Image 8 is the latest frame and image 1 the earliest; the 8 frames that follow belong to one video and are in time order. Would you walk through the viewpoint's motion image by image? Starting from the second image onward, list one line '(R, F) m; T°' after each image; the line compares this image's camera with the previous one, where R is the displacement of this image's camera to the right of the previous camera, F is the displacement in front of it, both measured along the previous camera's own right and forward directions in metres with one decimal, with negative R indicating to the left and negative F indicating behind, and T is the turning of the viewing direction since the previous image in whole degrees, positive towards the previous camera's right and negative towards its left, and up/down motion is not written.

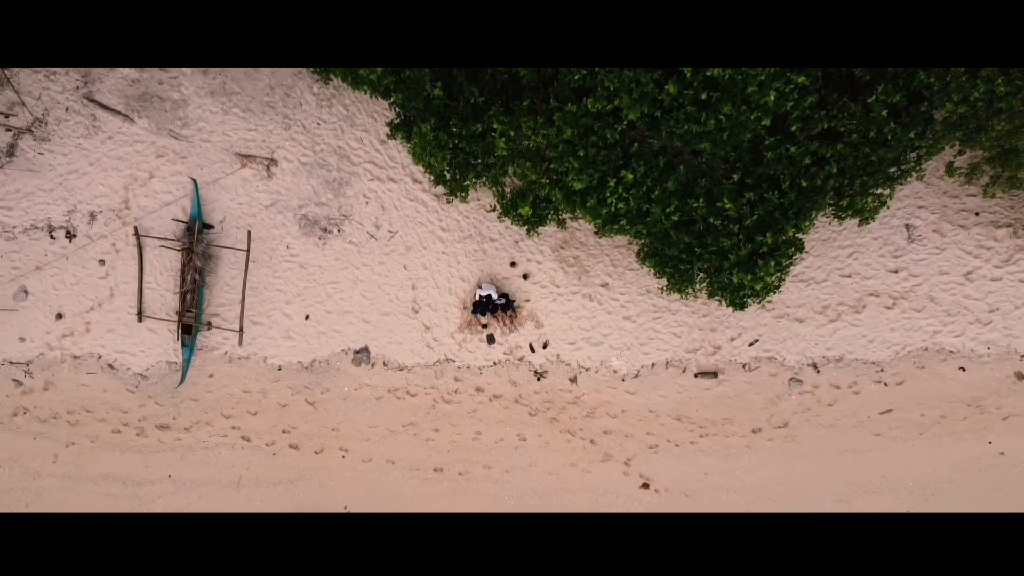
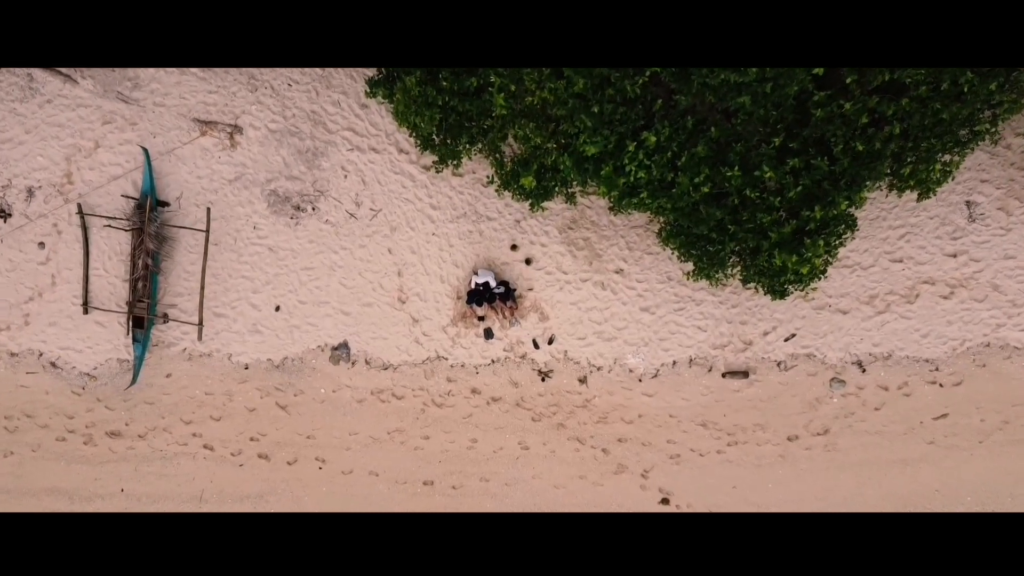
(0.0, +1.1) m; 0°
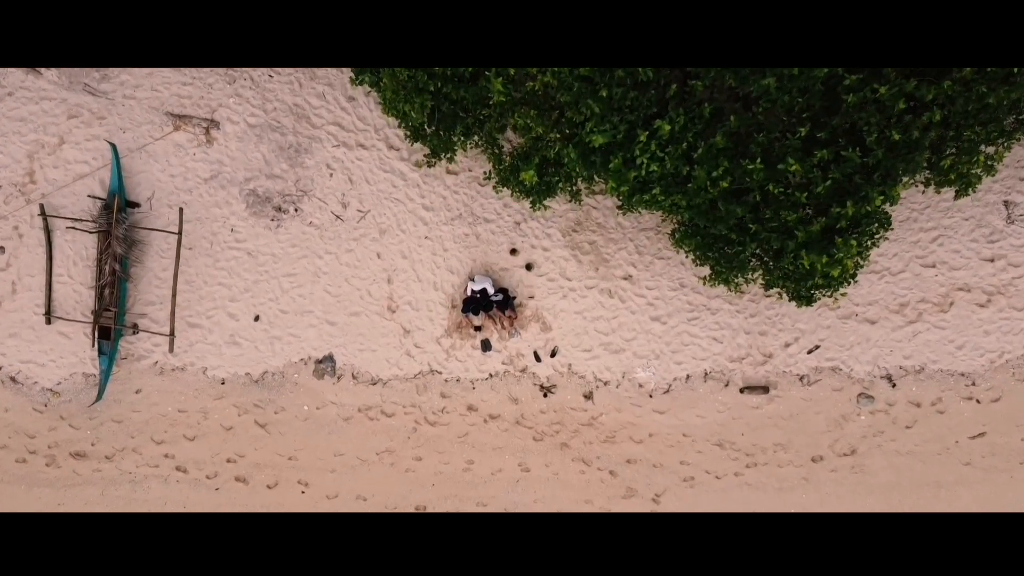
(0.0, +0.6) m; 0°
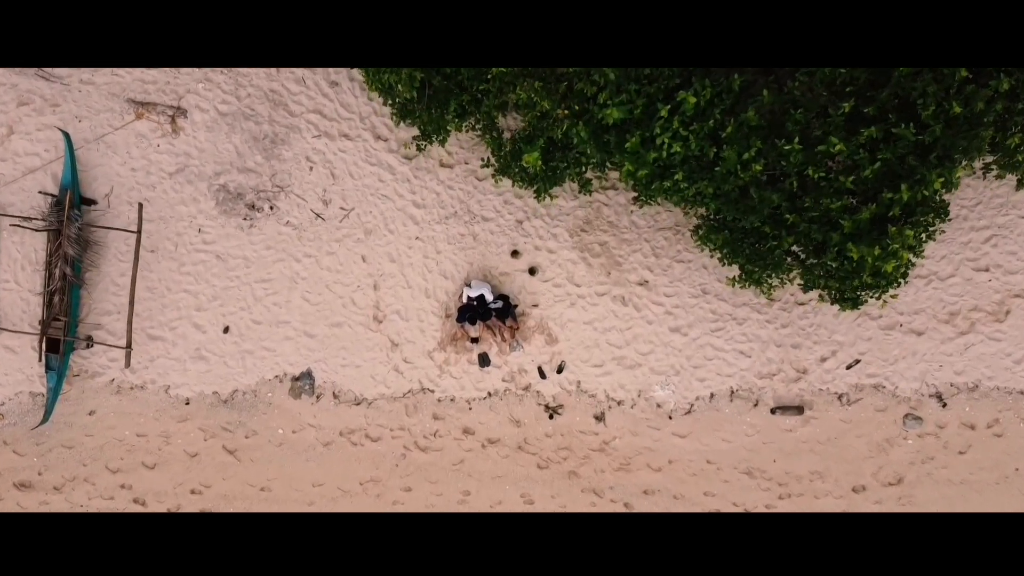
(0.0, +0.7) m; 0°
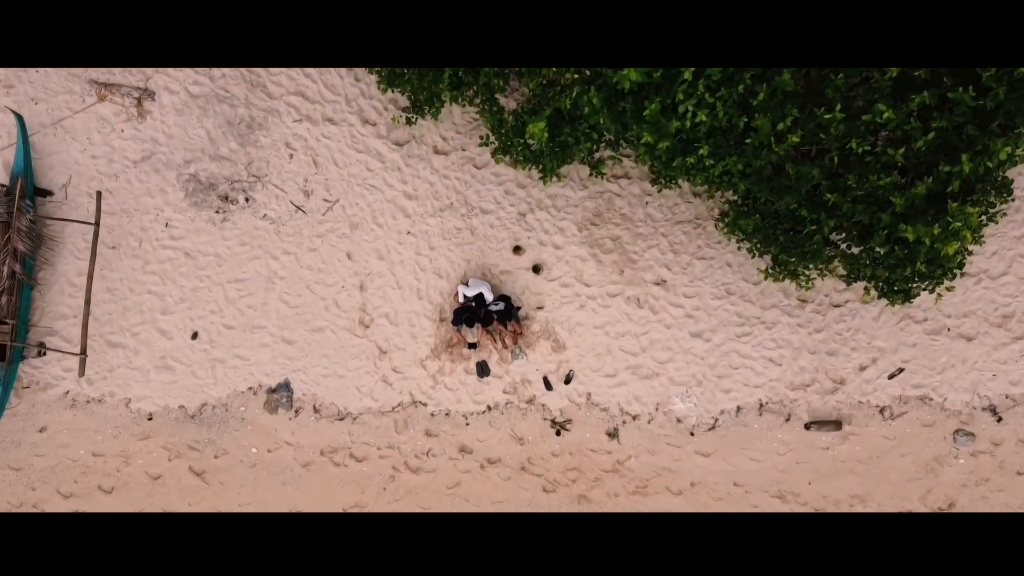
(0.0, +0.6) m; 0°
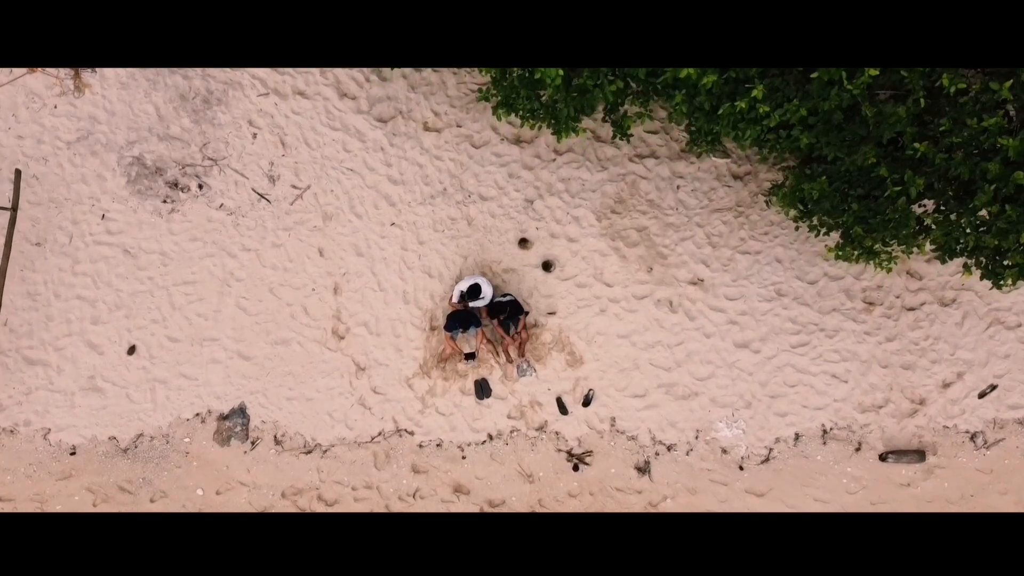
(0.0, +1.0) m; 0°
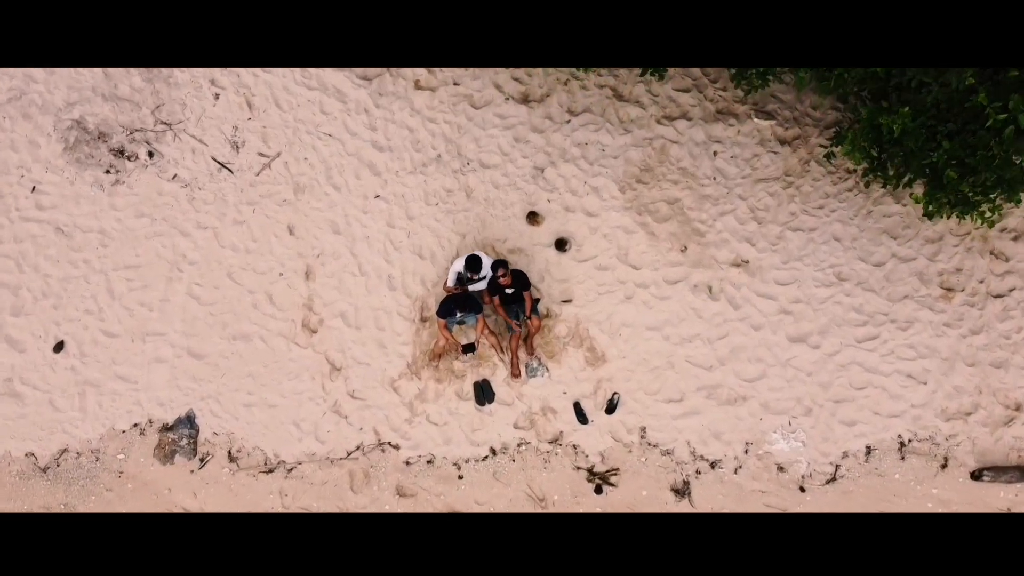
(0.0, +0.8) m; 0°
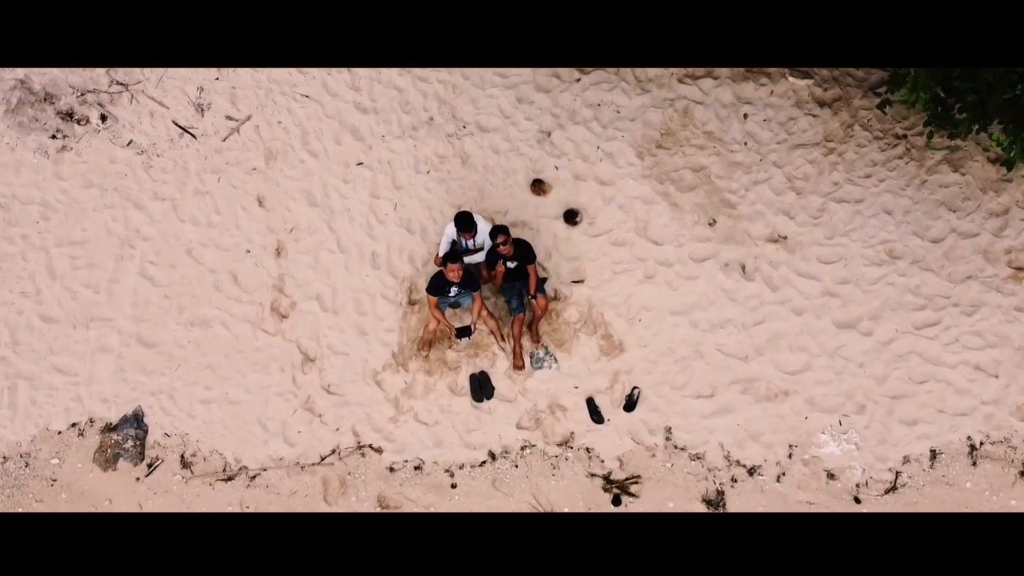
(0.0, +0.5) m; 0°
